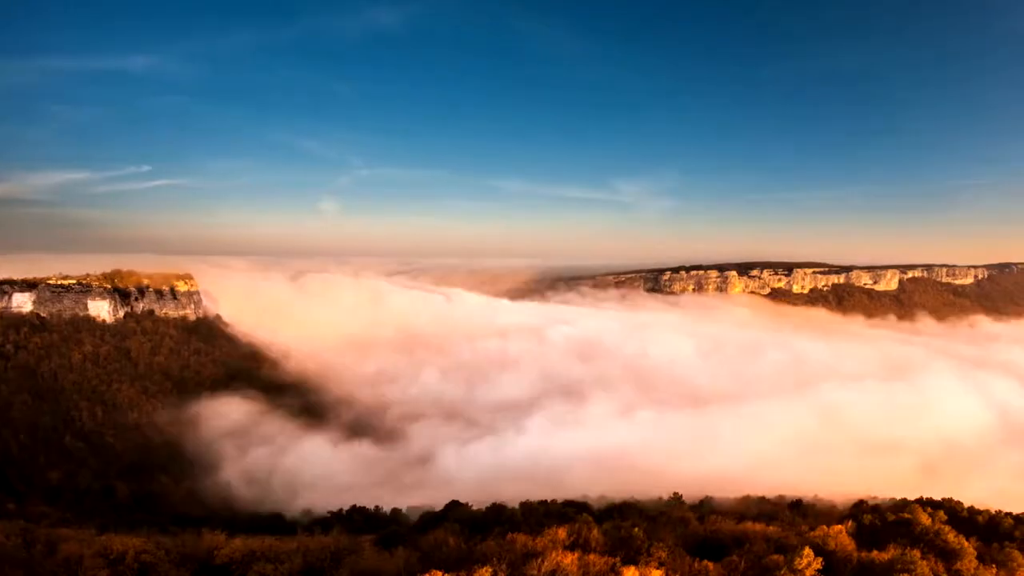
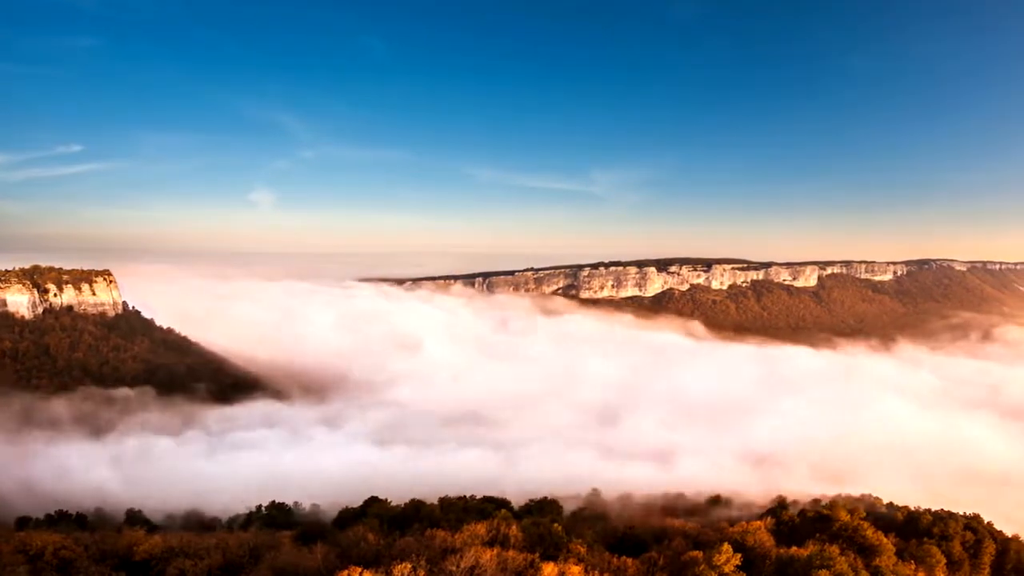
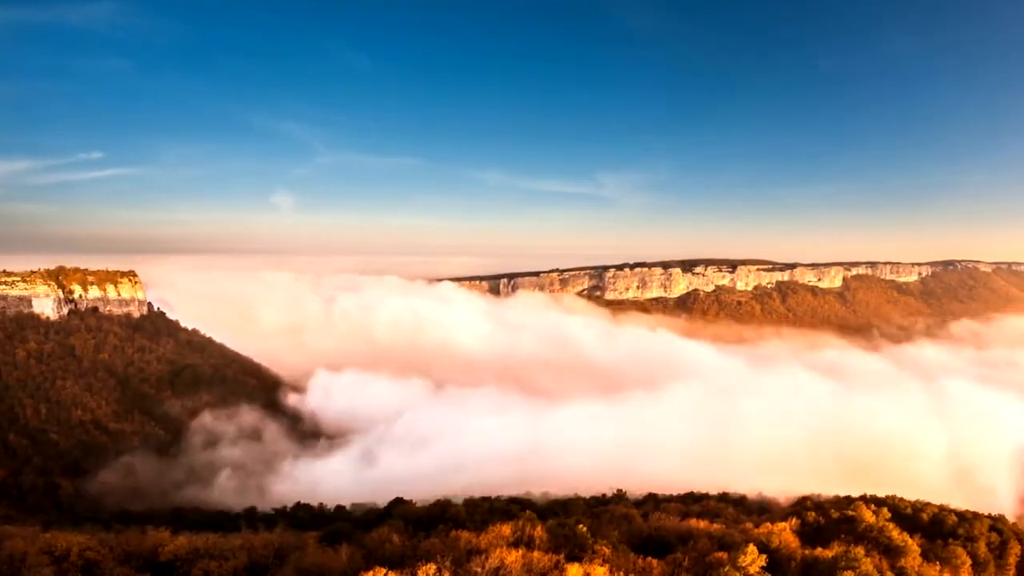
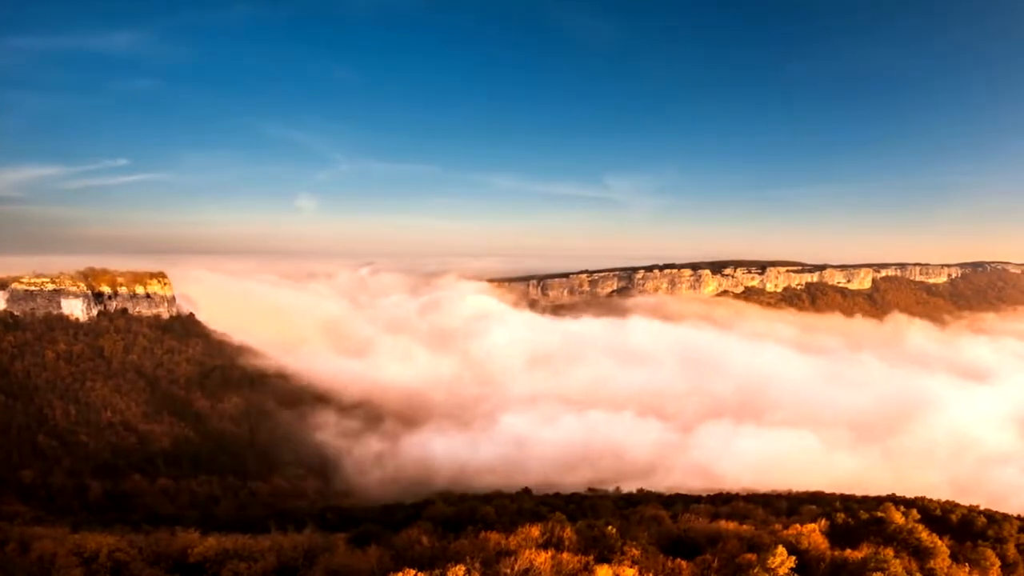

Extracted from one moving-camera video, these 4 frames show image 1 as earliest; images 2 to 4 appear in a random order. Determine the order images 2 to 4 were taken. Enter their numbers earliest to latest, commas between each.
4, 3, 2
